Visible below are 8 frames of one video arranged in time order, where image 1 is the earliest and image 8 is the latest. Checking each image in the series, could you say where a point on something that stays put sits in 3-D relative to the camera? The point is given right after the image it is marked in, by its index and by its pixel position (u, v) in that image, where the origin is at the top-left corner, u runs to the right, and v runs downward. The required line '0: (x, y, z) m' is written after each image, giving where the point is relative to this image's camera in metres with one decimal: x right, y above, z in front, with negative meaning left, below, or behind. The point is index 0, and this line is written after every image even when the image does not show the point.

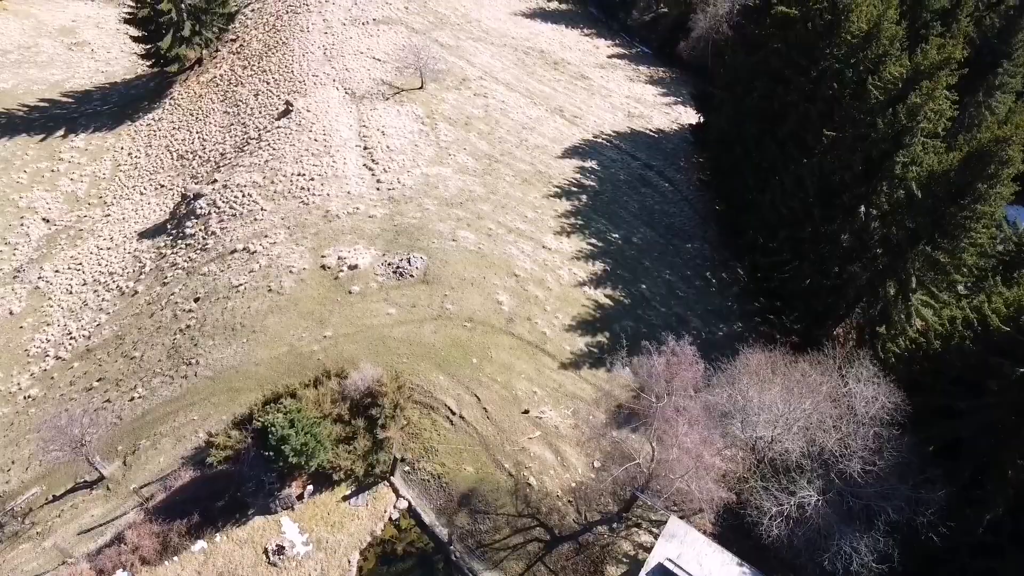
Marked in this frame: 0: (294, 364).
0: (-5.9, -2.1, +20.0) m
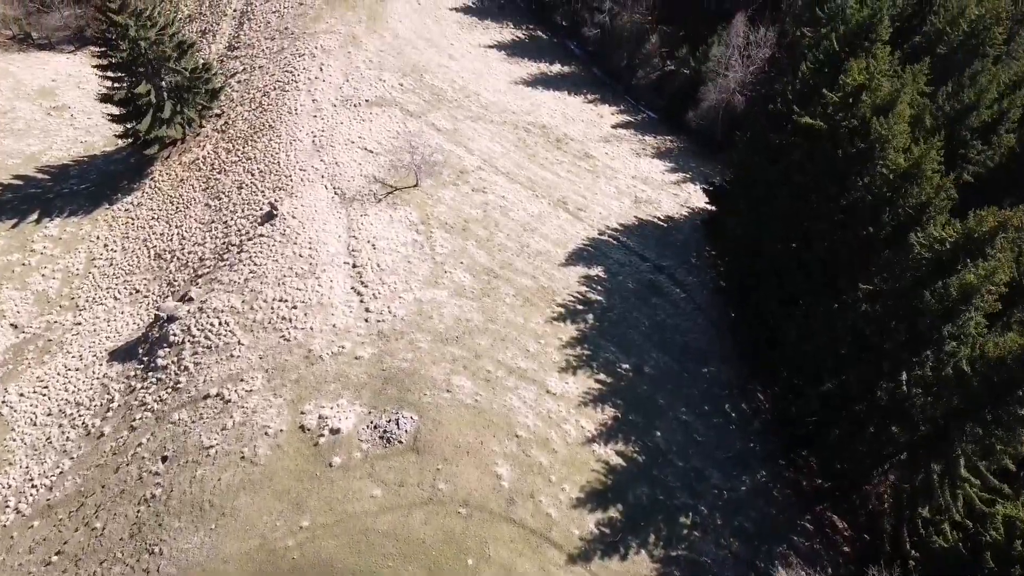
0: (-5.9, -6.6, +17.8) m
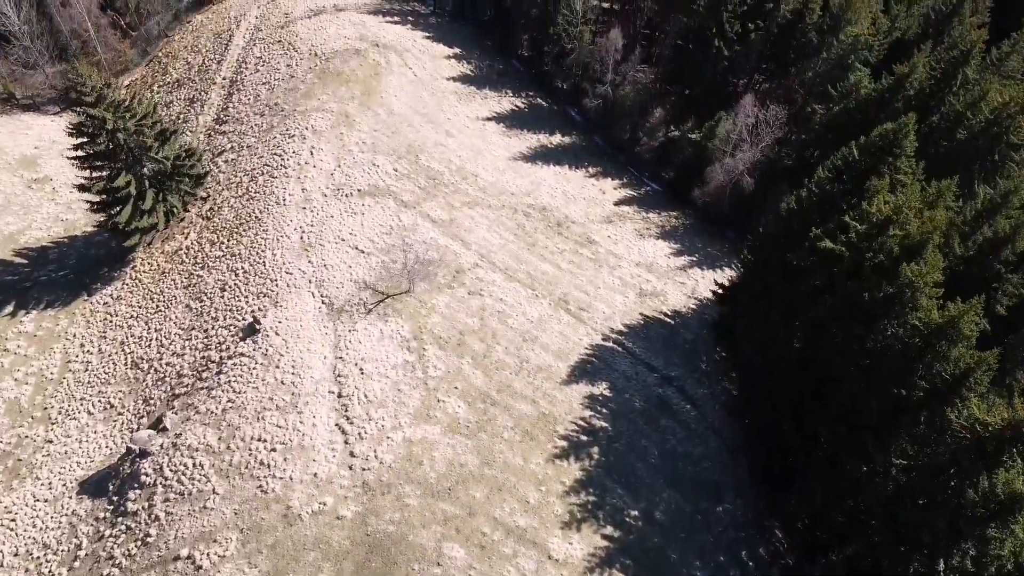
0: (-5.9, -10.8, +15.8) m
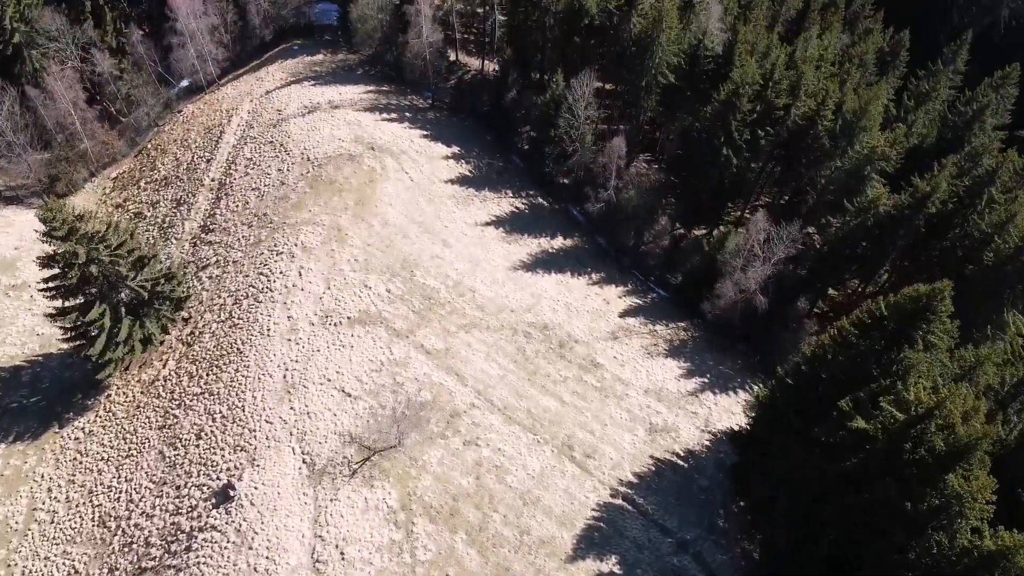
0: (-6.0, -15.6, +13.0) m
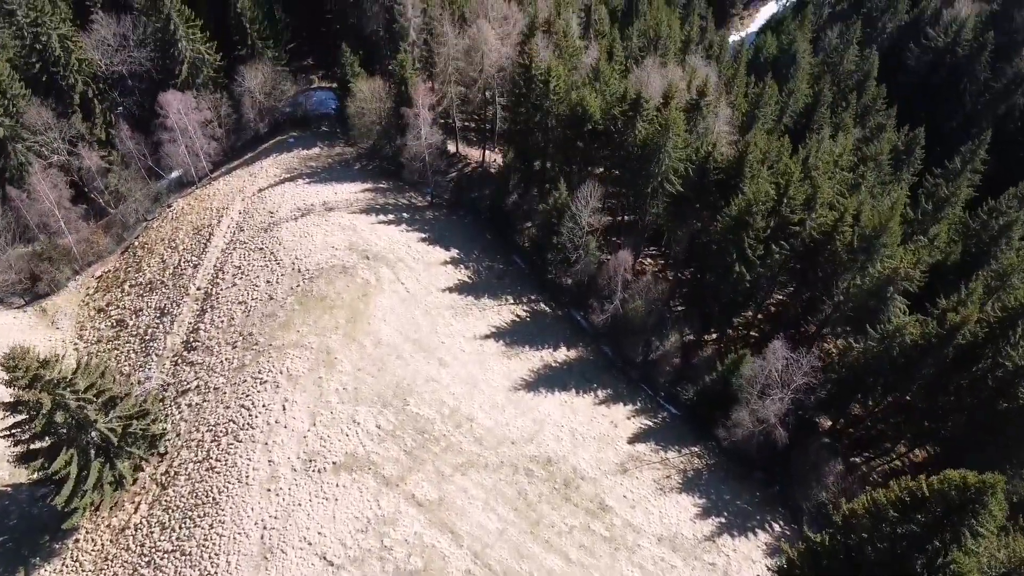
0: (-6.0, -20.1, +9.8) m
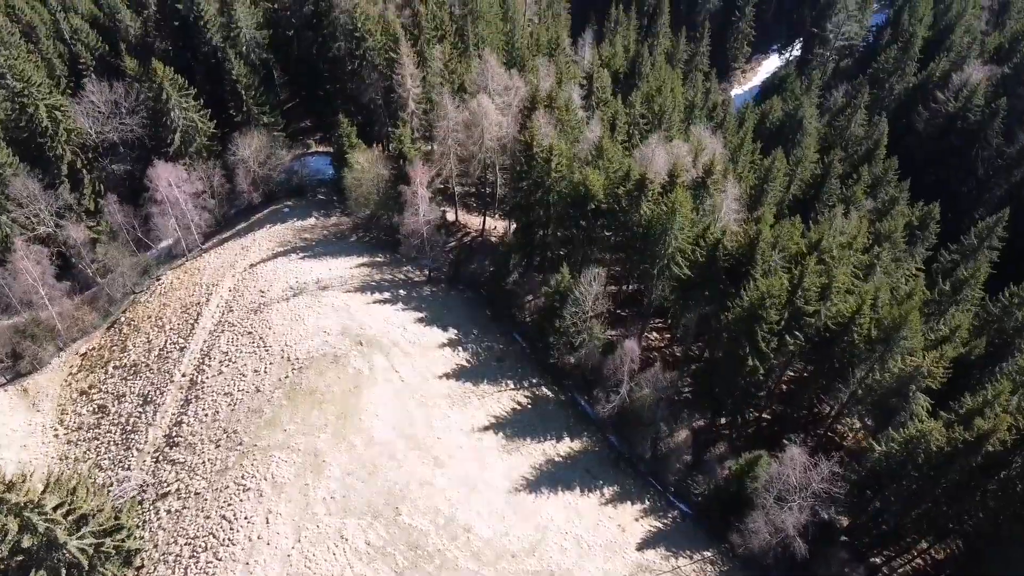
0: (-6.1, -23.3, +7.1) m
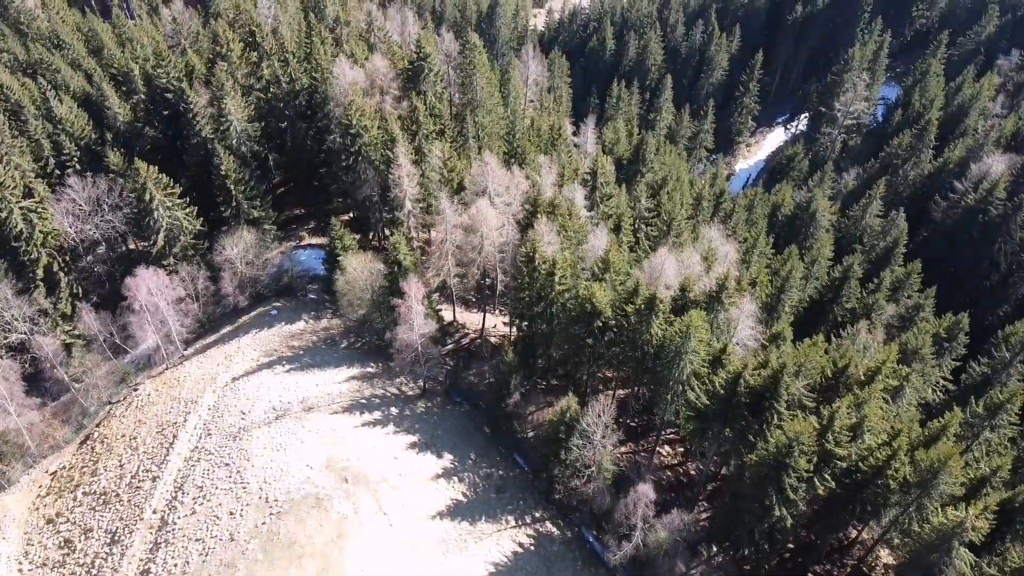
0: (-6.1, -27.6, +2.8) m
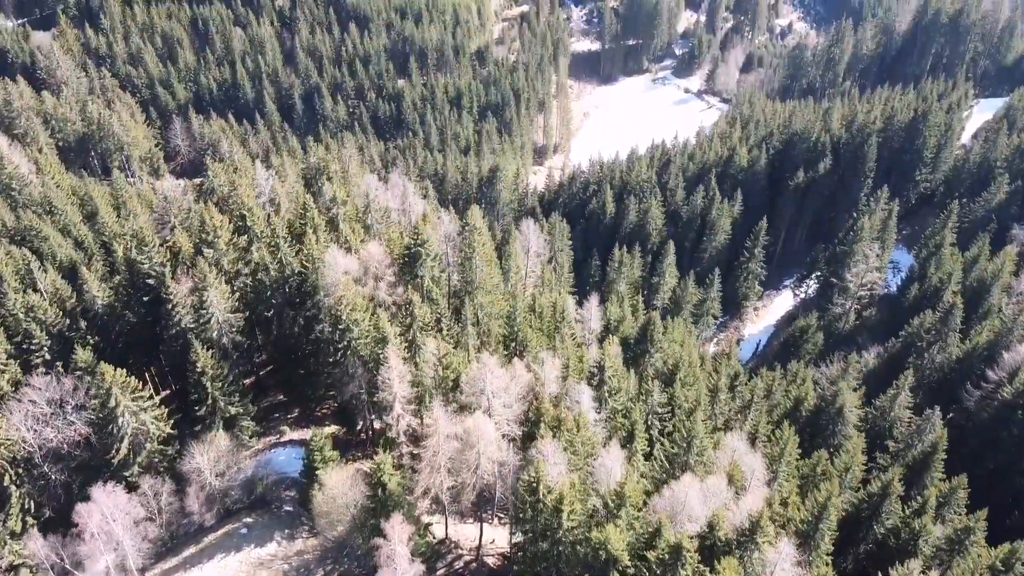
0: (-6.0, -32.0, -6.2) m
